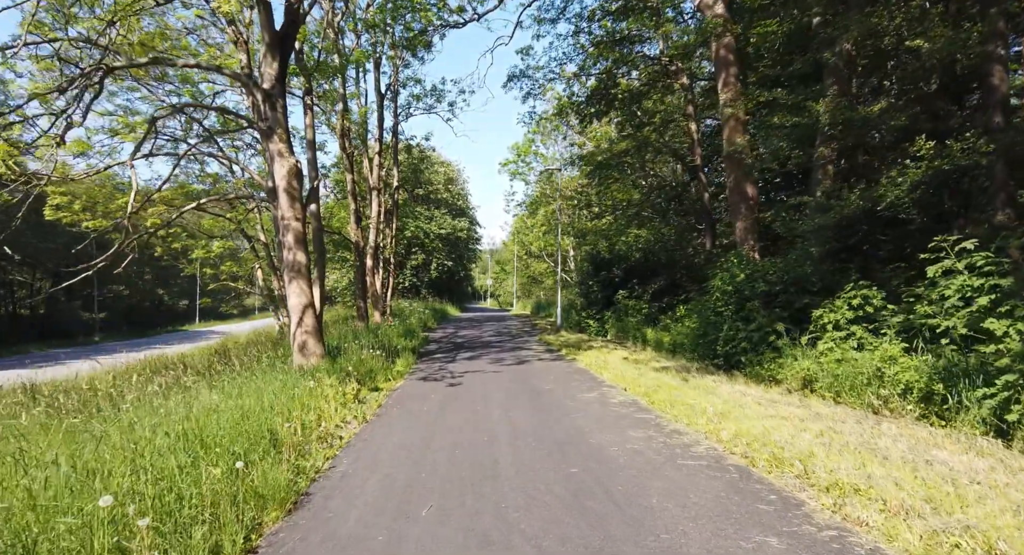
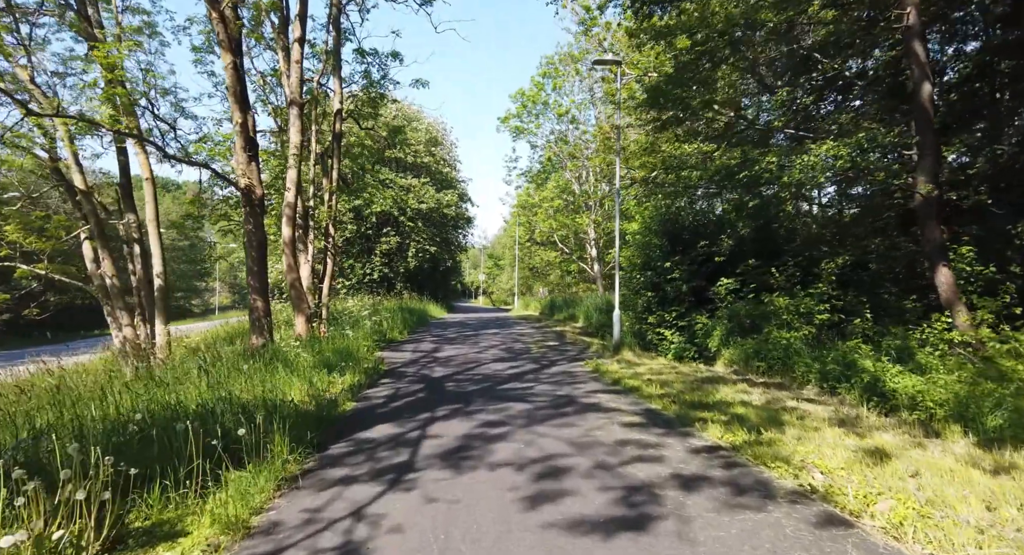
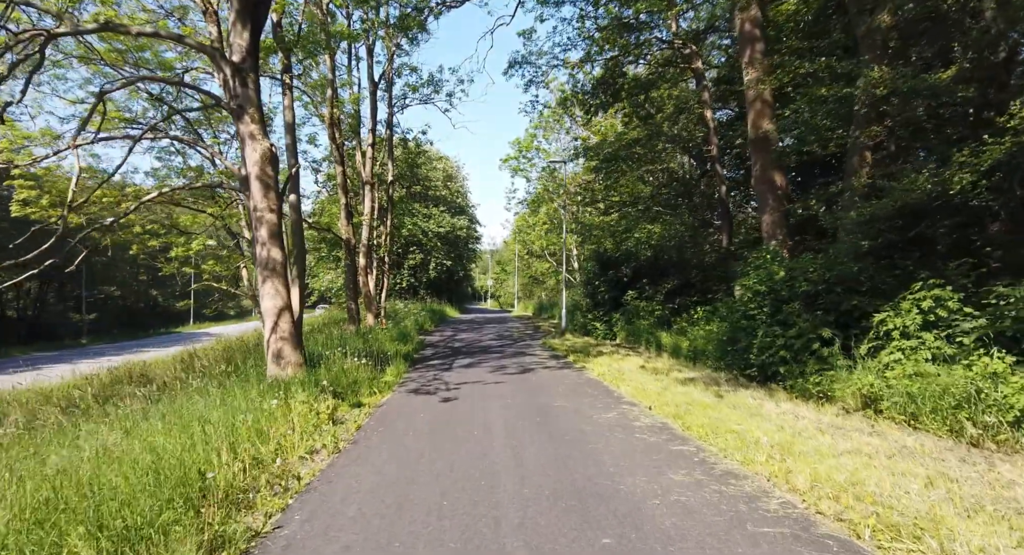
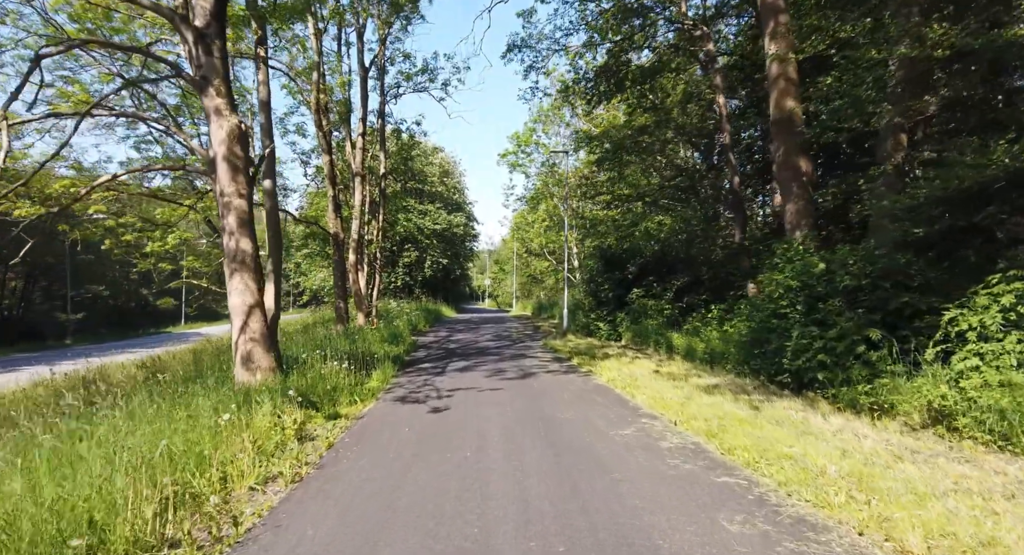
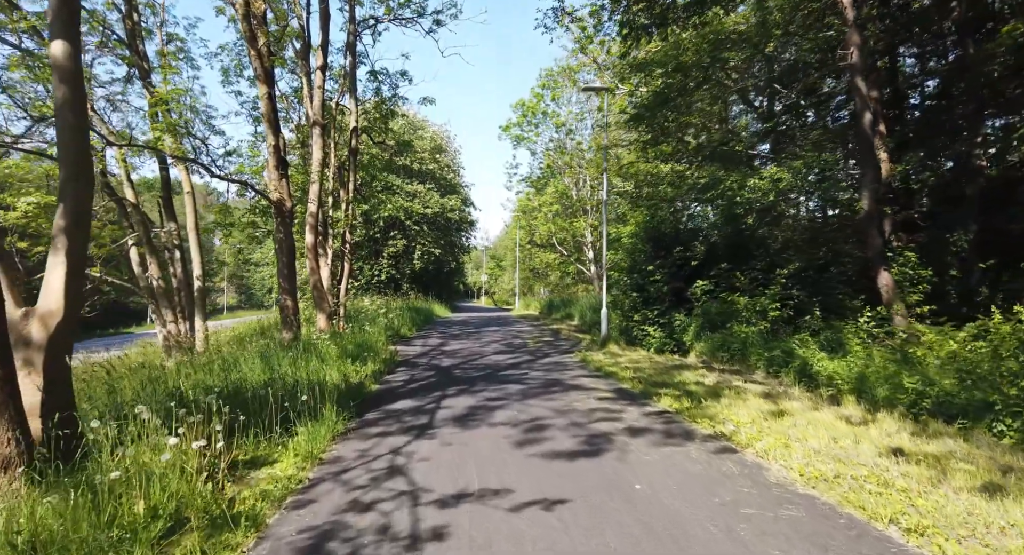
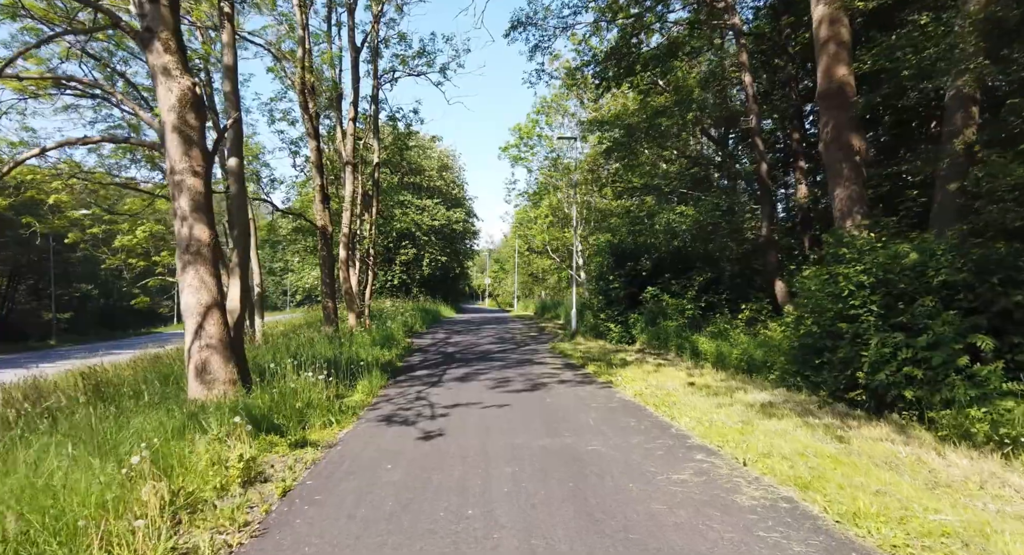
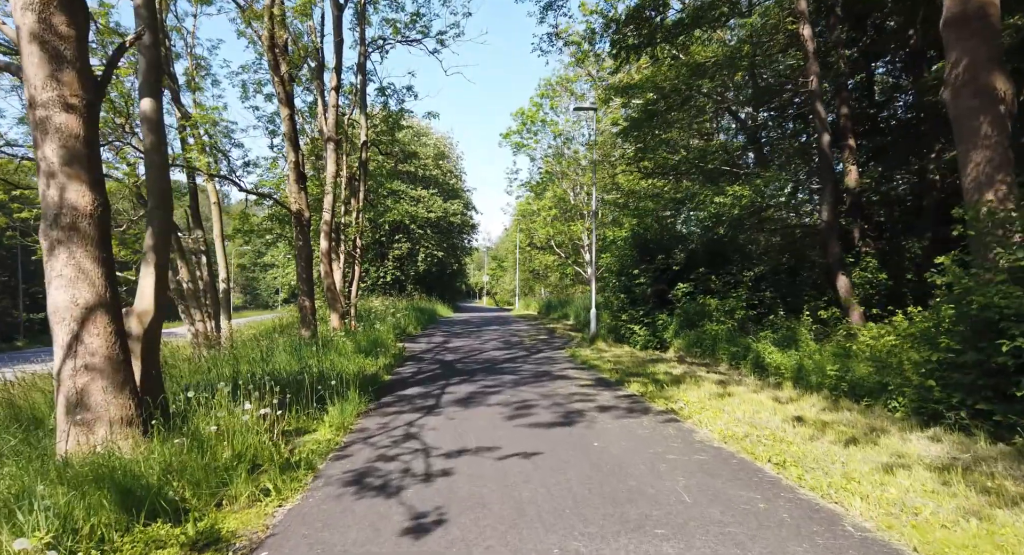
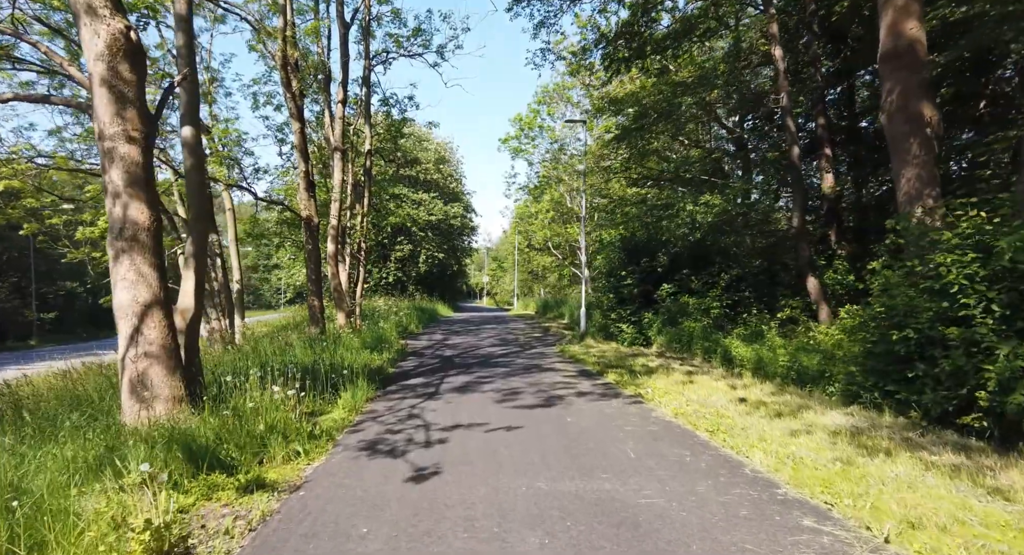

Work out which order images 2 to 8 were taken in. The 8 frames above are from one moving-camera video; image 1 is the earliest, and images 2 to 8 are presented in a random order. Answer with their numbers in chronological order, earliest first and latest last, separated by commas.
3, 4, 6, 8, 7, 5, 2
